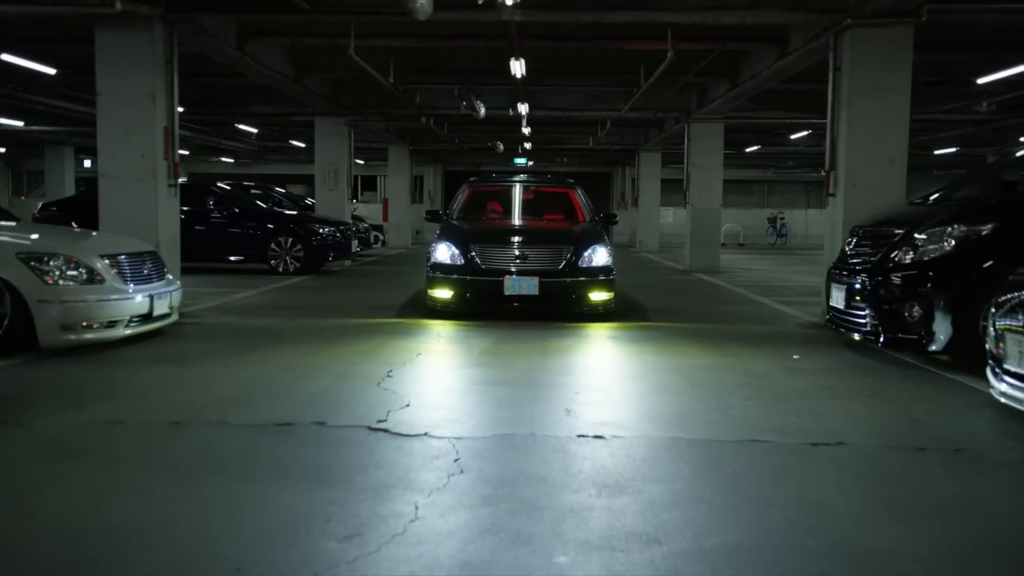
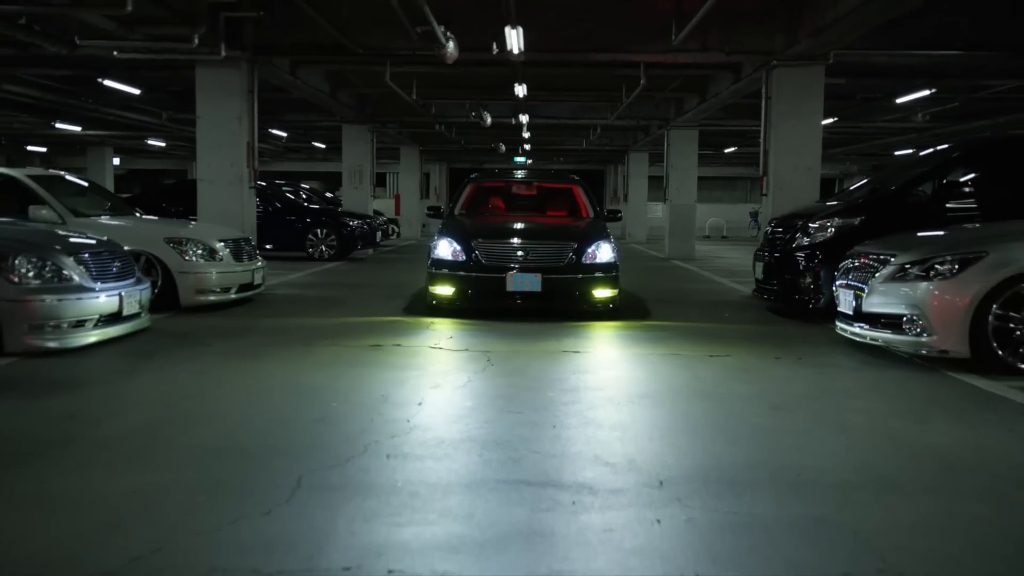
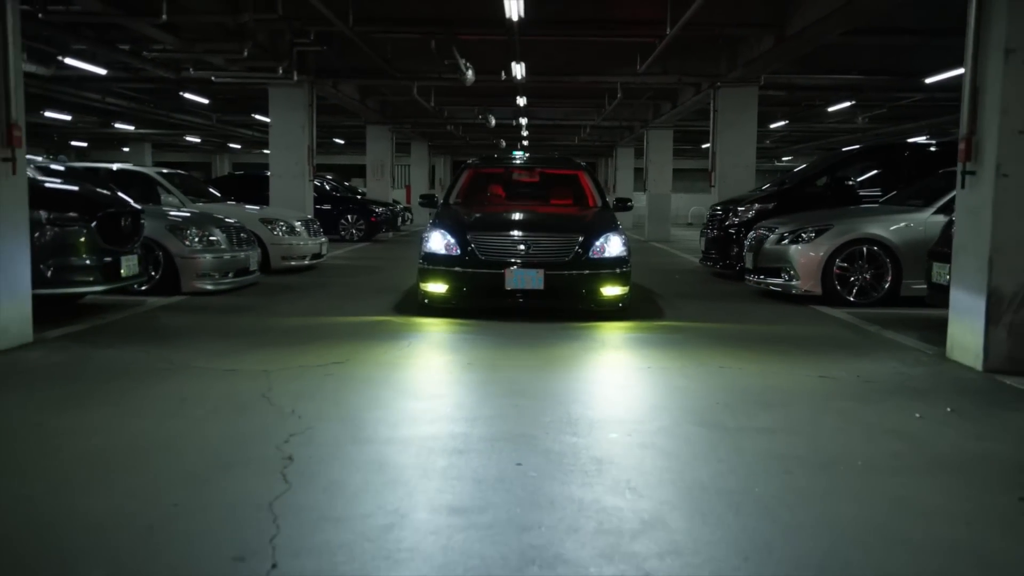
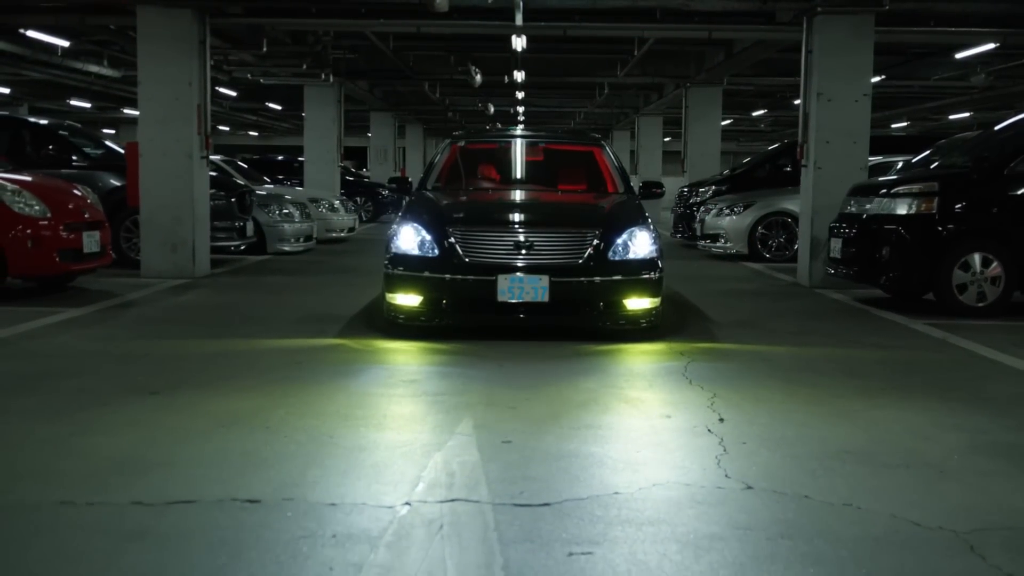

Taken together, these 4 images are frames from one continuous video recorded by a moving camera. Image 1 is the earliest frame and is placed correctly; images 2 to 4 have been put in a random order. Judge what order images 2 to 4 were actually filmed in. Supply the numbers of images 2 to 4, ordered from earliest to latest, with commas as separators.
2, 3, 4
